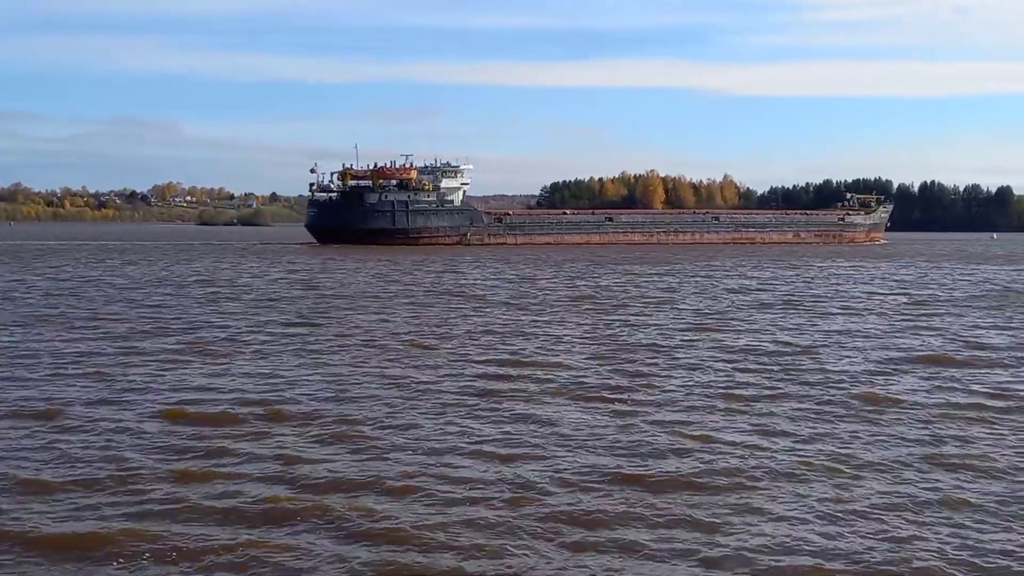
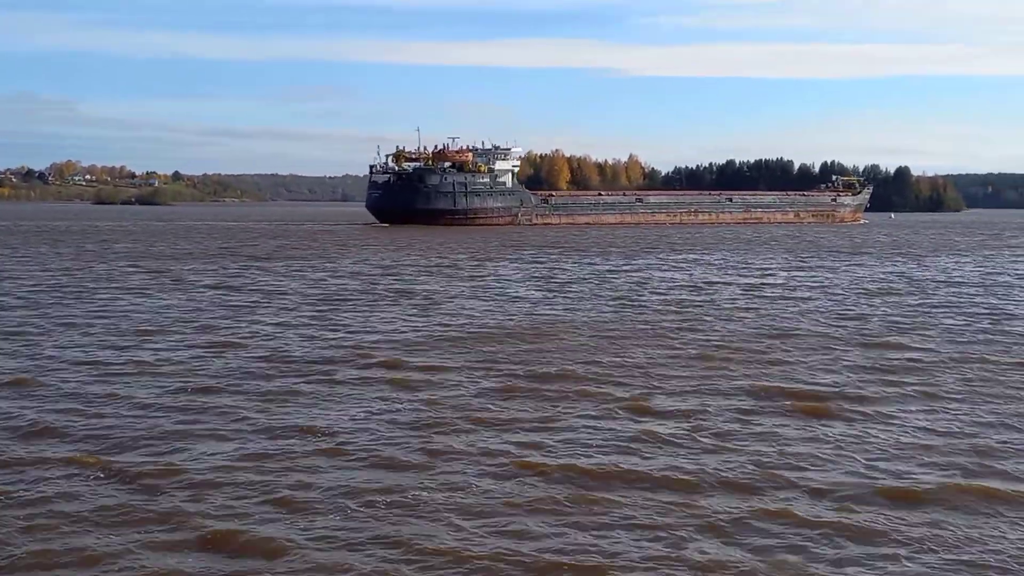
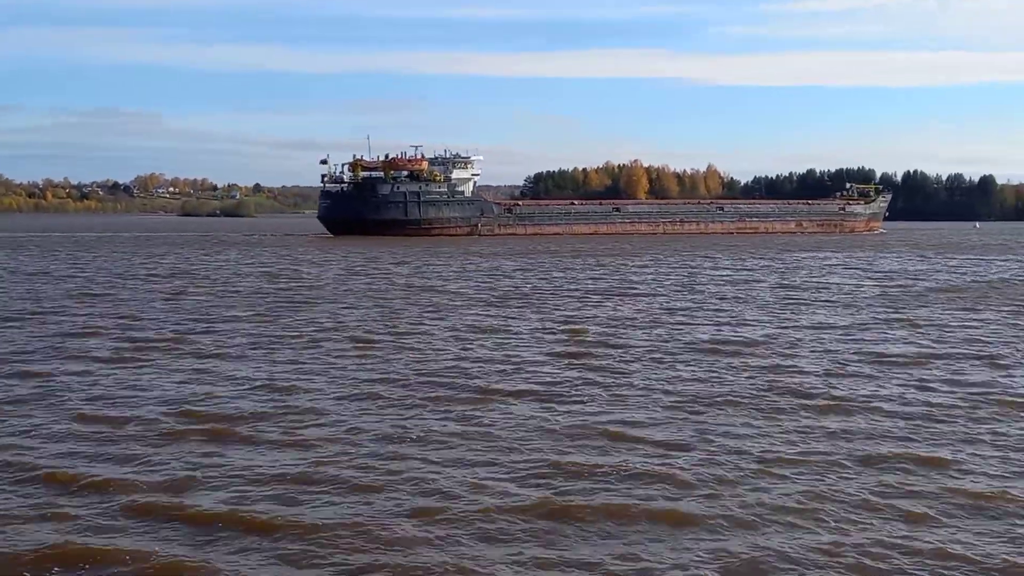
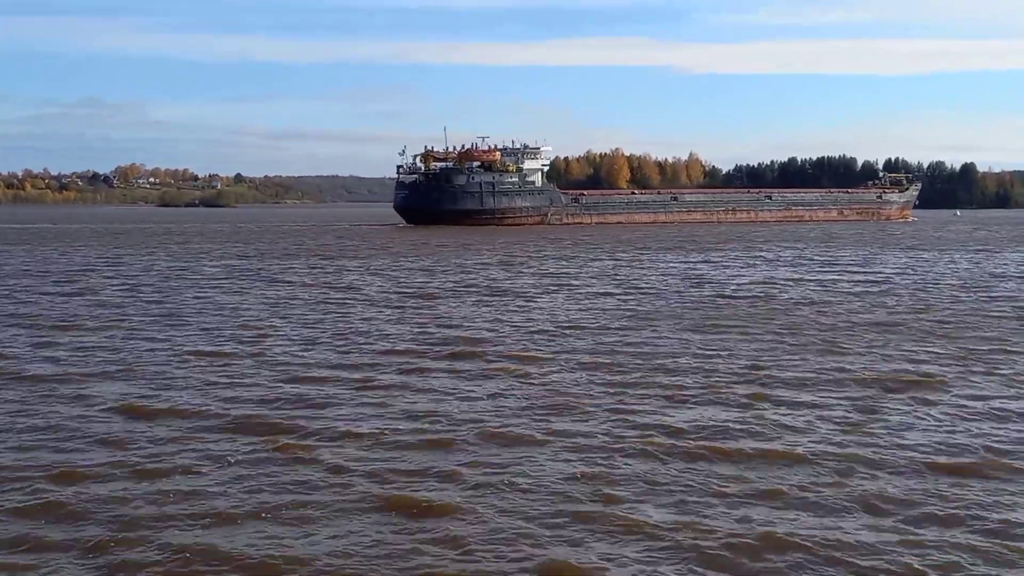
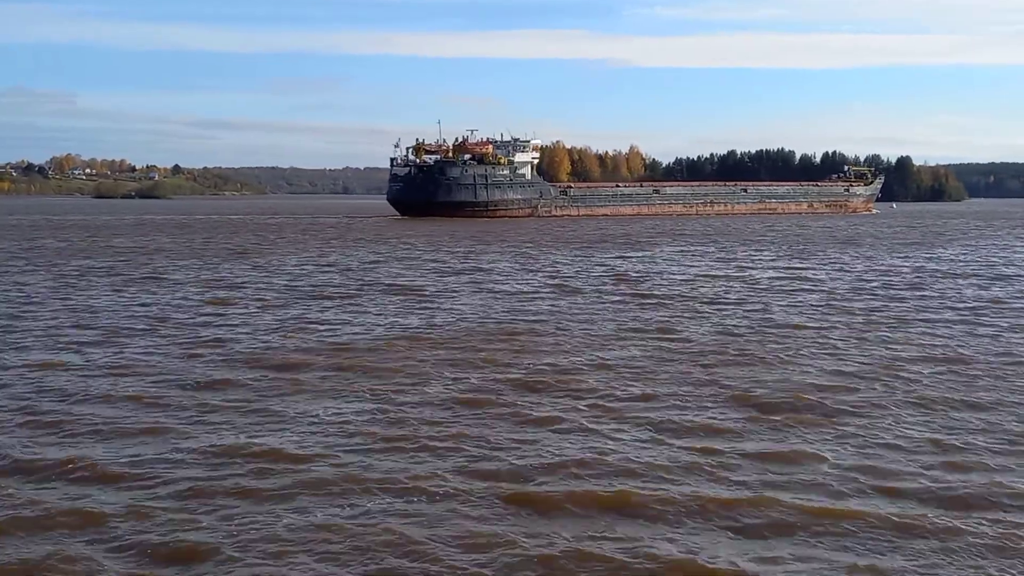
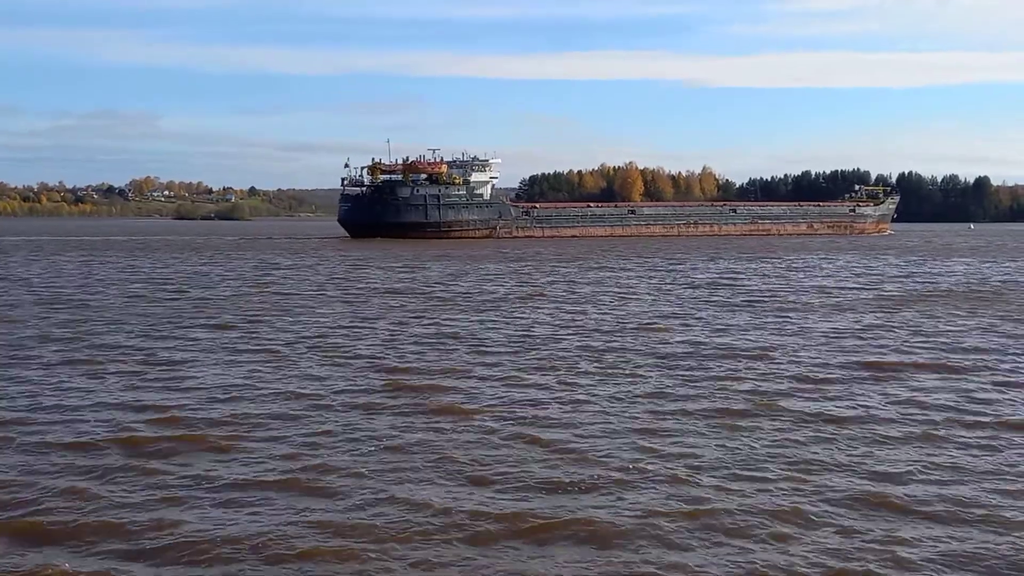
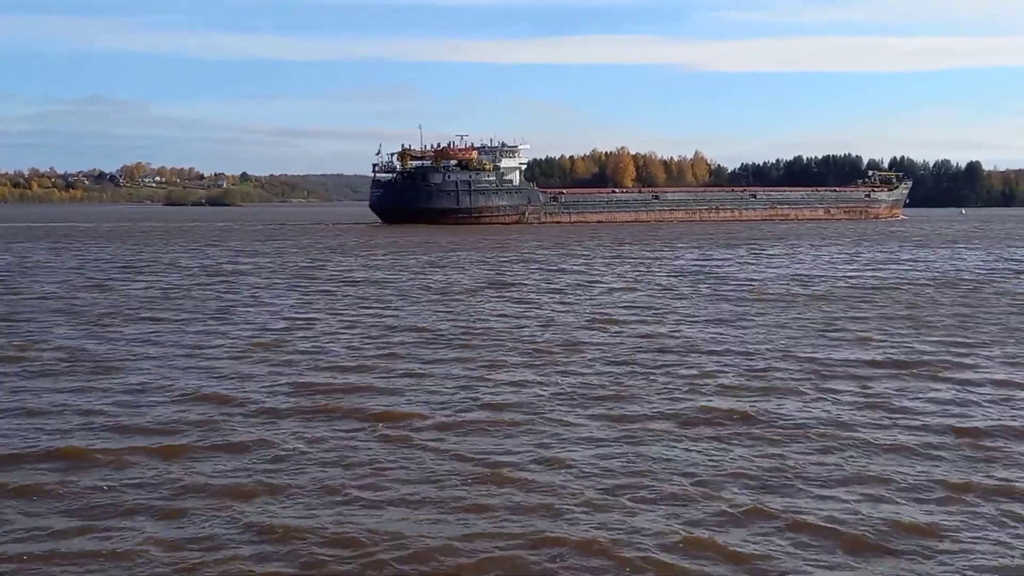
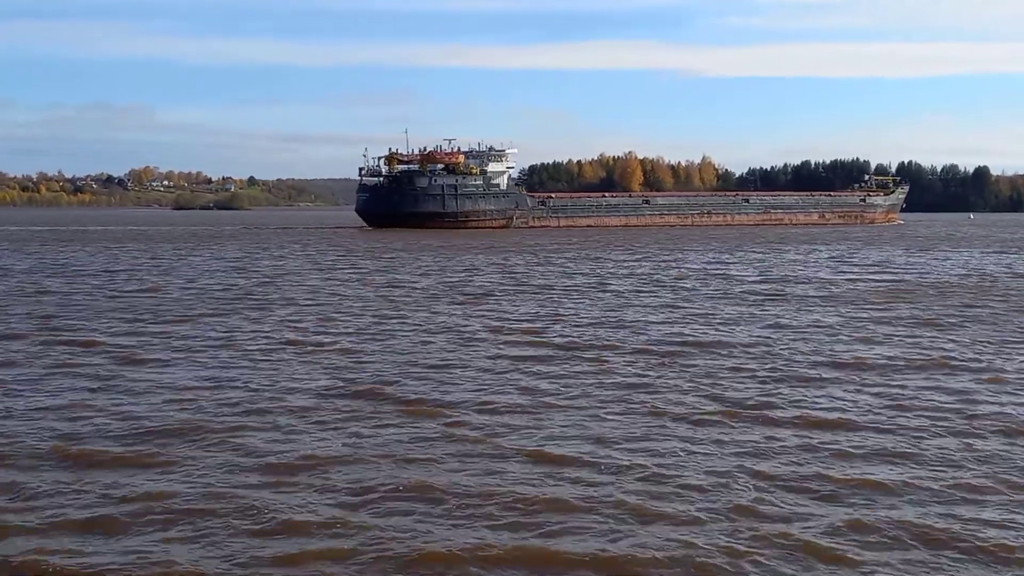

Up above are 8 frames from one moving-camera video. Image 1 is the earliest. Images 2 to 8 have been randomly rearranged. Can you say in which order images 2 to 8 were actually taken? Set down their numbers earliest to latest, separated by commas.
3, 6, 8, 7, 4, 2, 5
